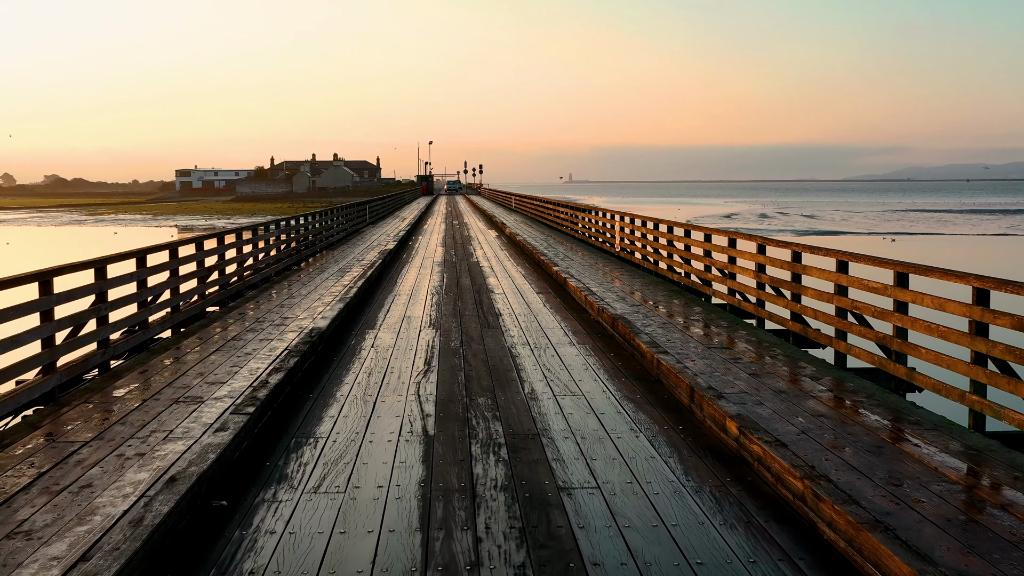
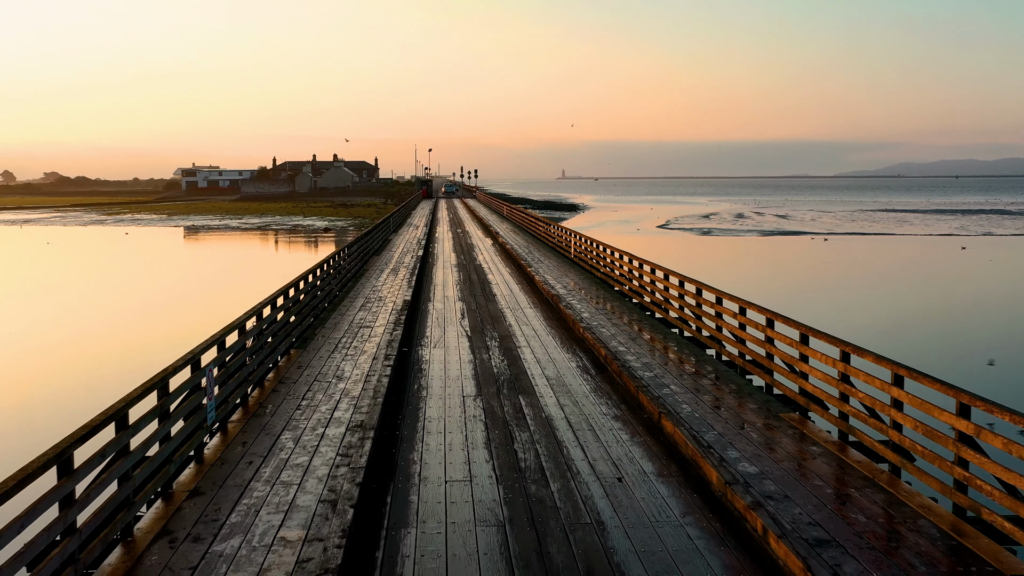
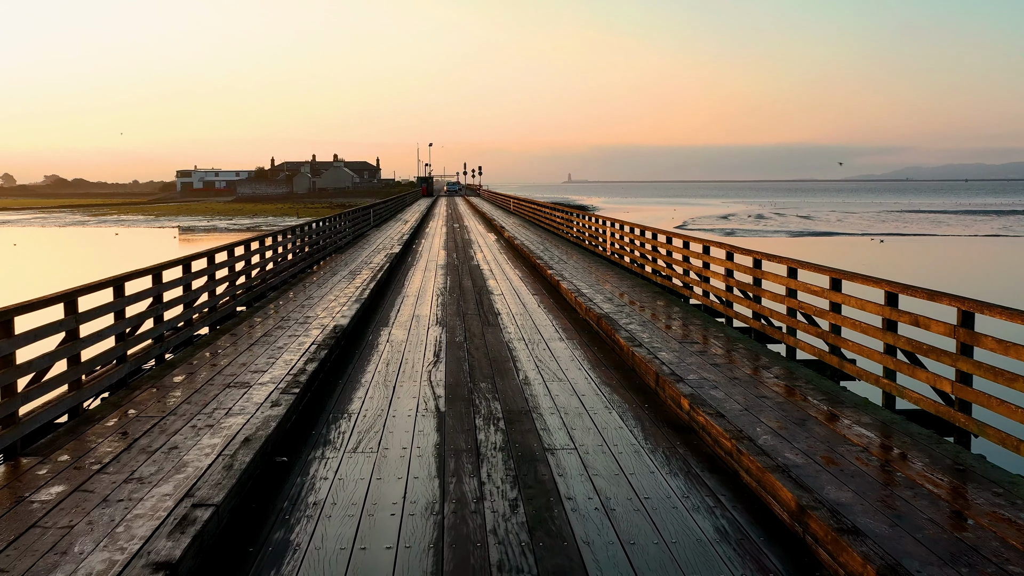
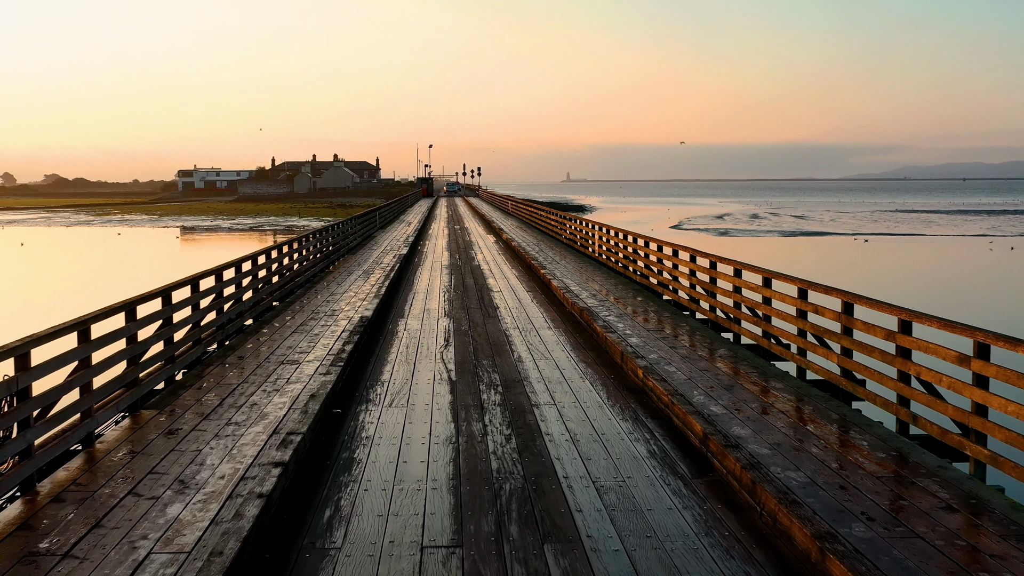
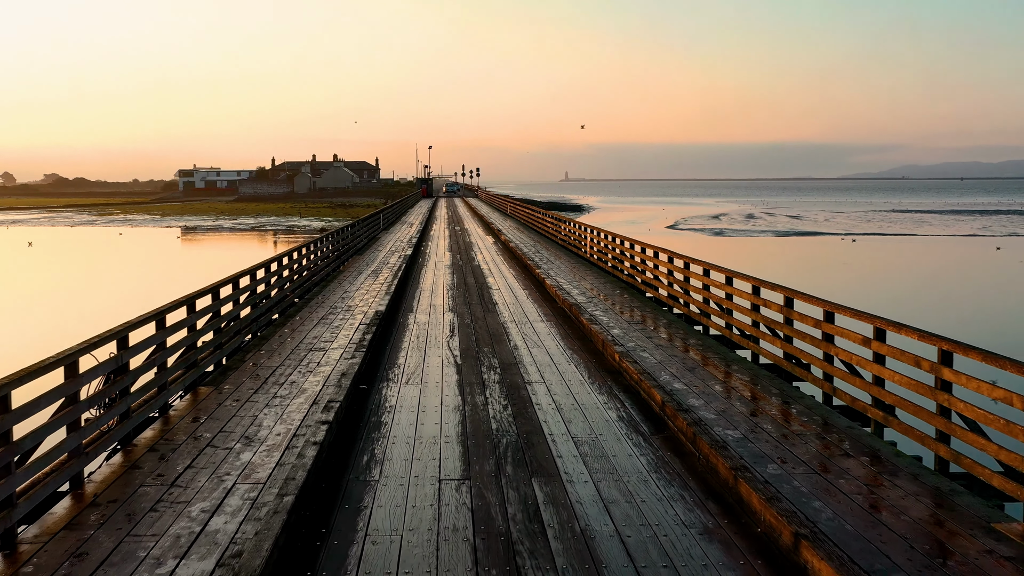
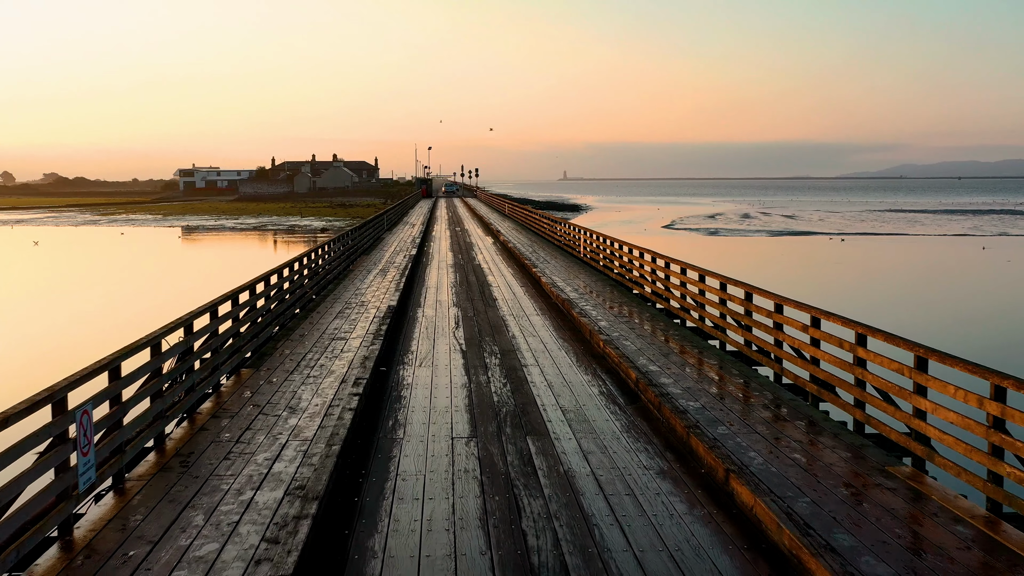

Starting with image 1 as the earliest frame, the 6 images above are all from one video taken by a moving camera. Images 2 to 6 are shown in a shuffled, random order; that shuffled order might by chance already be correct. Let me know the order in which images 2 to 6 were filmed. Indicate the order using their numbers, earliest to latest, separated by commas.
3, 4, 5, 6, 2
